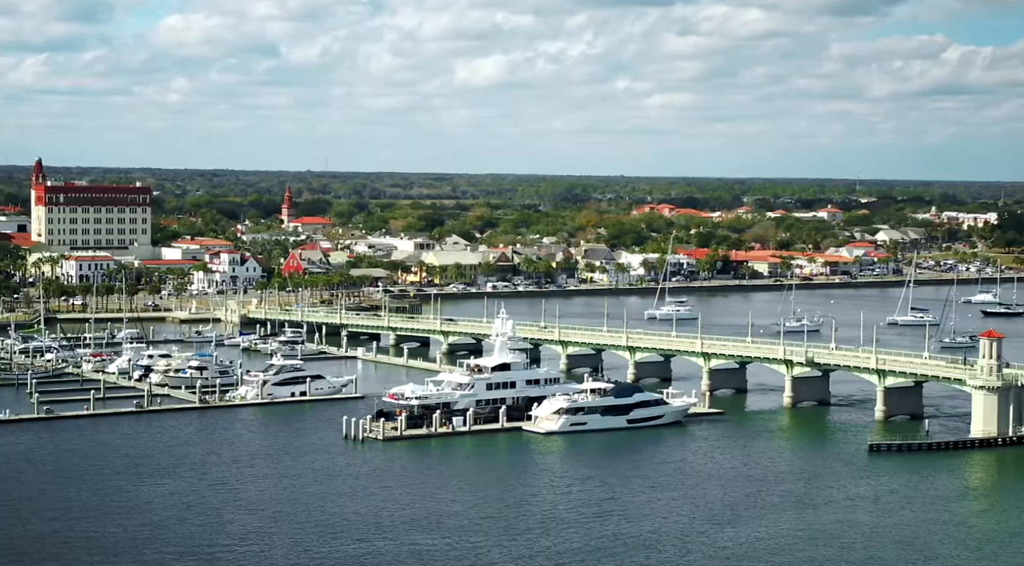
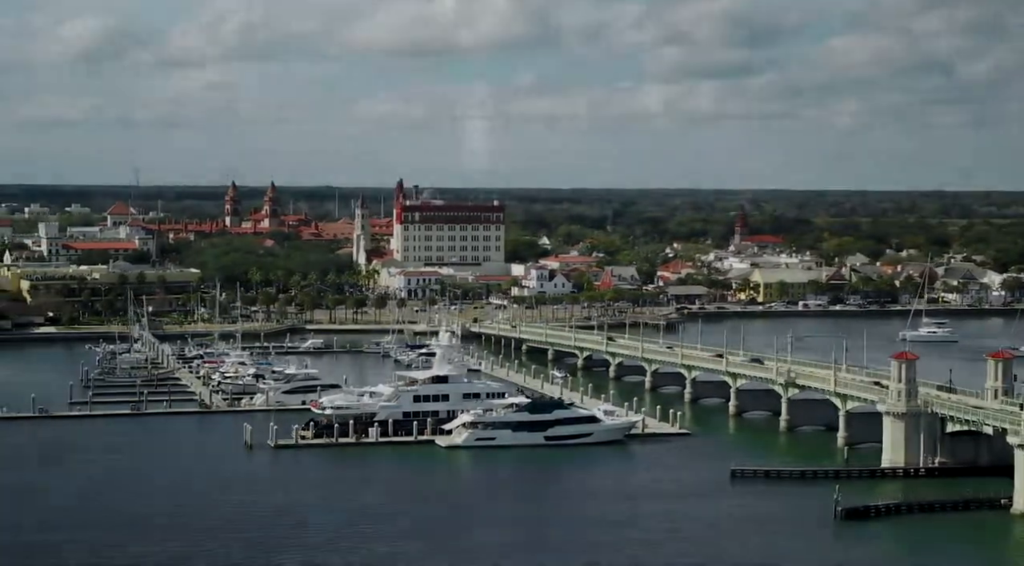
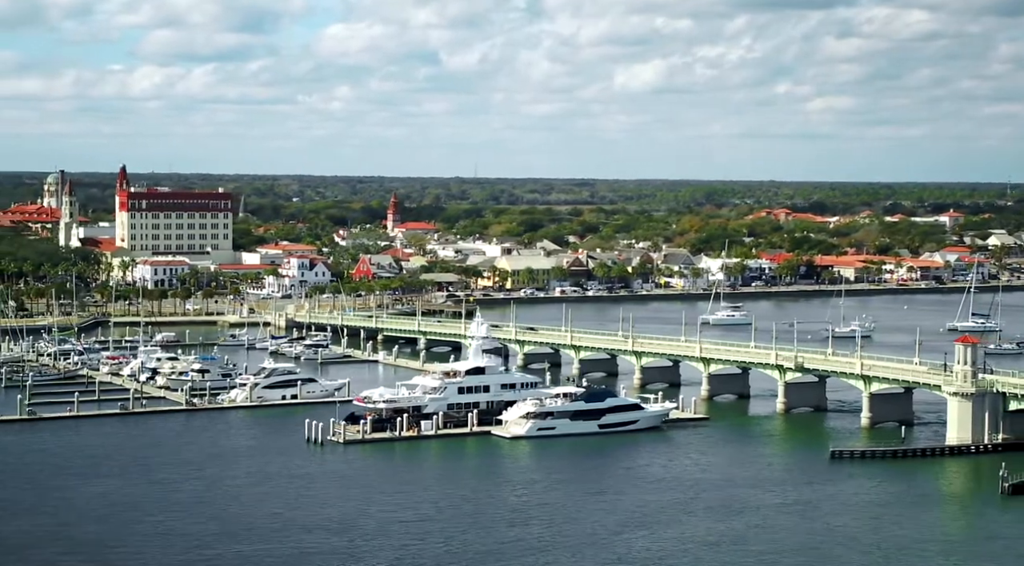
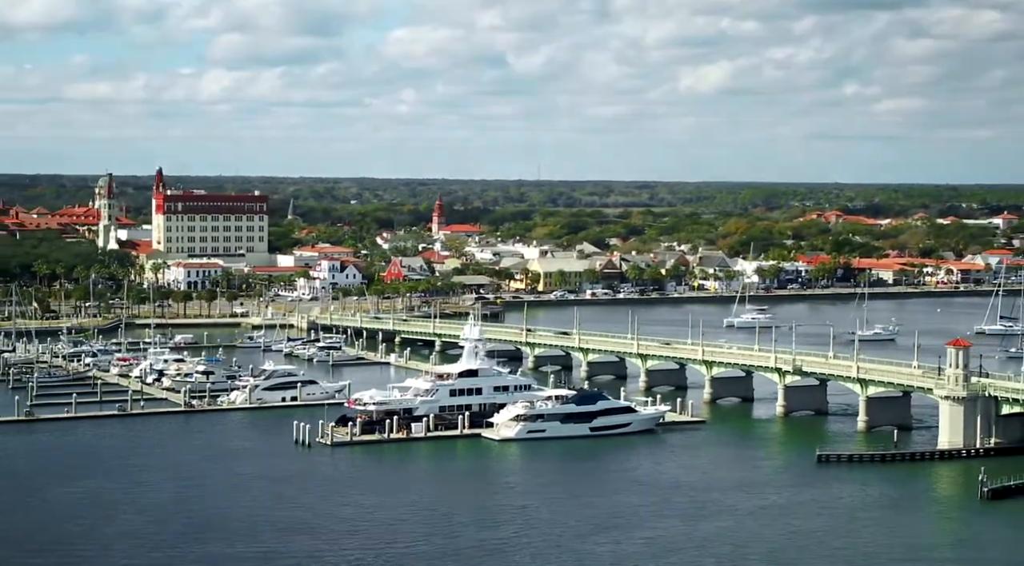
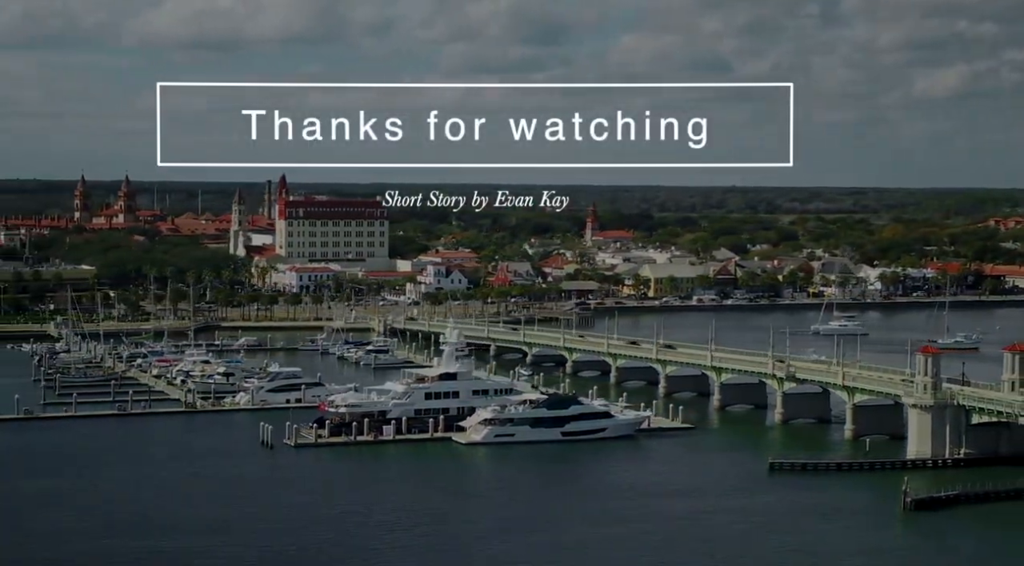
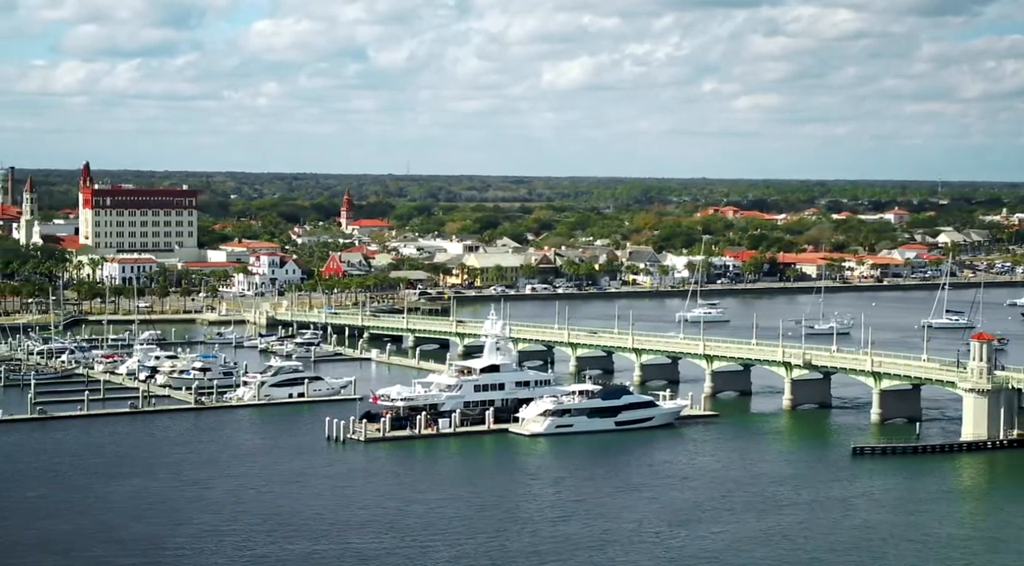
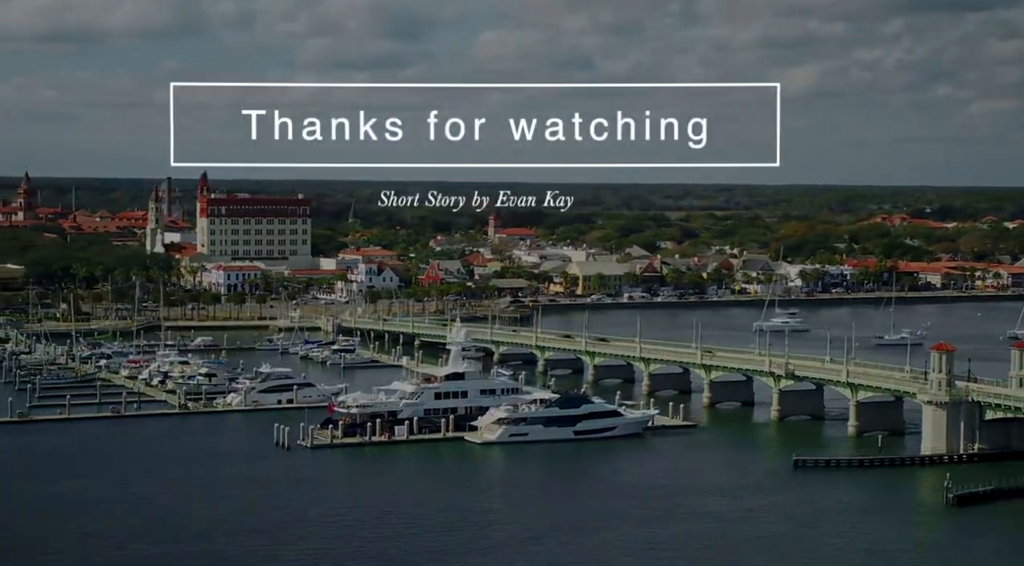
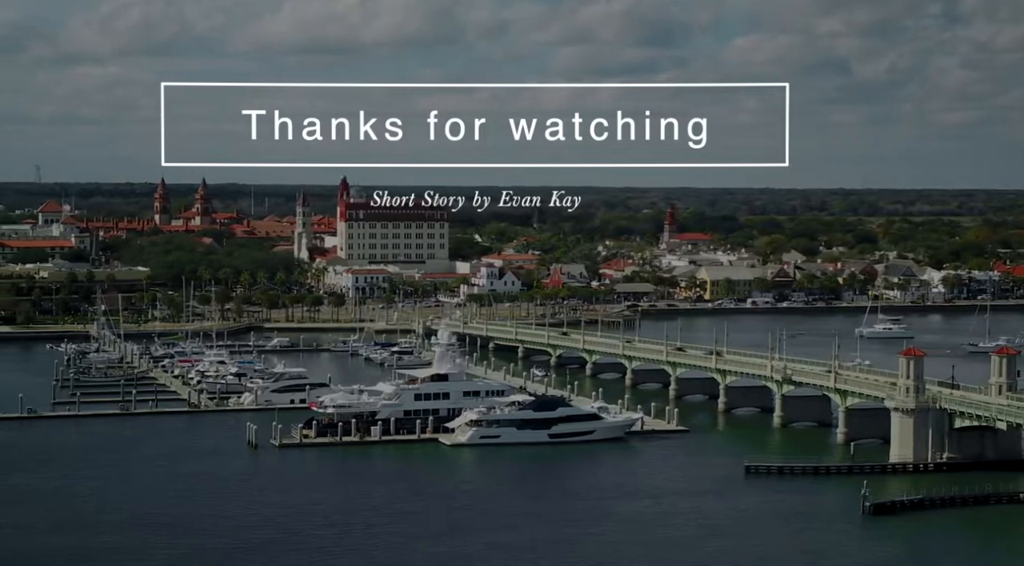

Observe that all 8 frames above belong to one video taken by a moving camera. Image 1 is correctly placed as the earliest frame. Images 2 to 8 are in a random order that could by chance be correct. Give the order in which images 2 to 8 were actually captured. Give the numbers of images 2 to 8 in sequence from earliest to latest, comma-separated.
6, 3, 4, 7, 5, 8, 2
